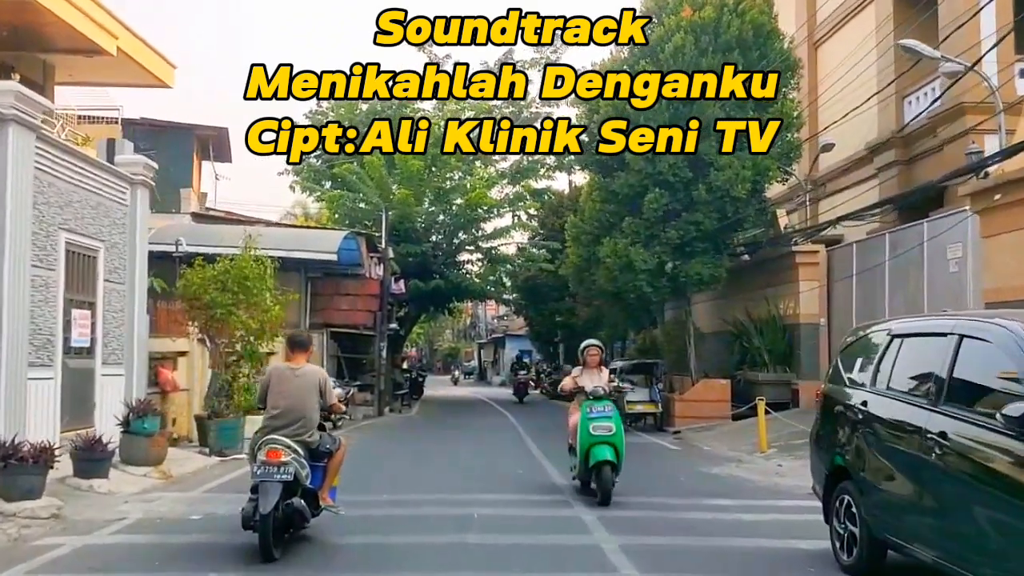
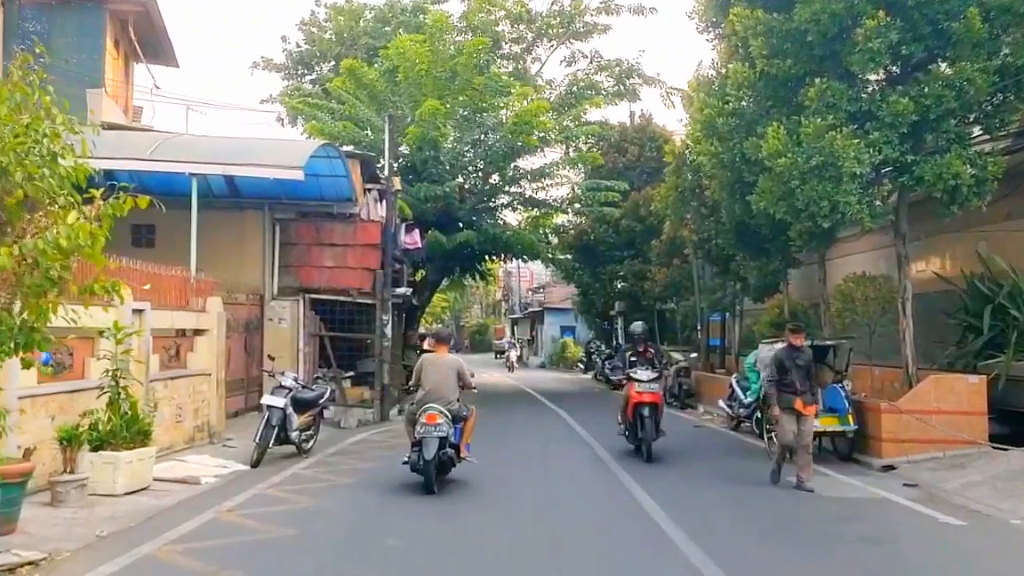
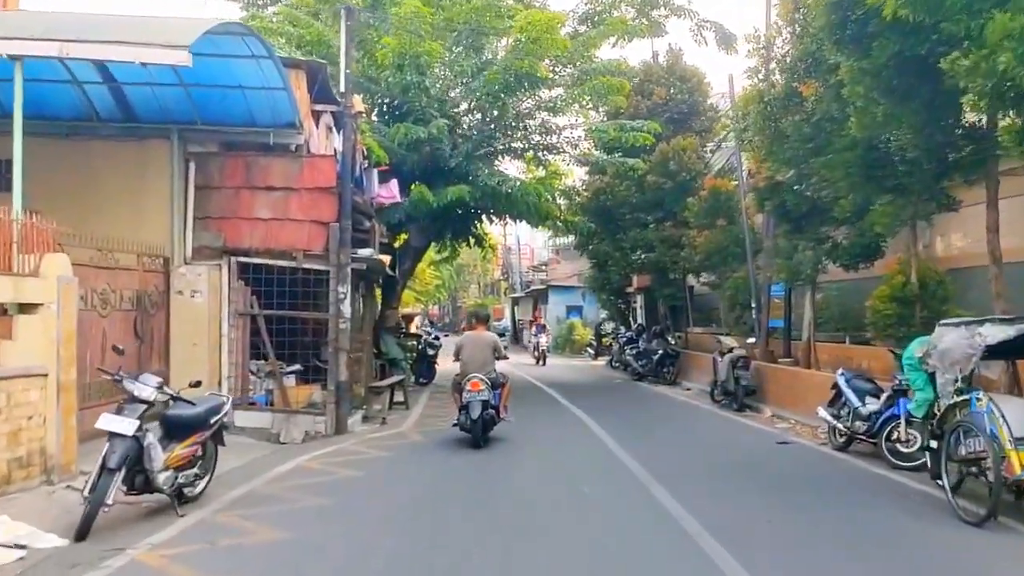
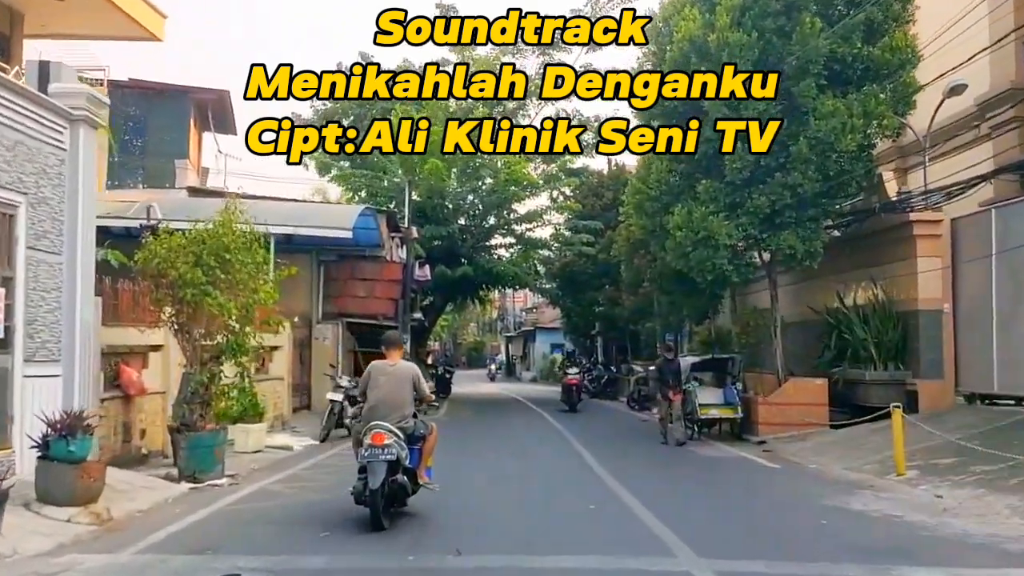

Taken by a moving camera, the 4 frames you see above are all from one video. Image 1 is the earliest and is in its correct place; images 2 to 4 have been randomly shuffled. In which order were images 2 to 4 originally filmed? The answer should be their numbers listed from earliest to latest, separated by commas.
4, 2, 3
